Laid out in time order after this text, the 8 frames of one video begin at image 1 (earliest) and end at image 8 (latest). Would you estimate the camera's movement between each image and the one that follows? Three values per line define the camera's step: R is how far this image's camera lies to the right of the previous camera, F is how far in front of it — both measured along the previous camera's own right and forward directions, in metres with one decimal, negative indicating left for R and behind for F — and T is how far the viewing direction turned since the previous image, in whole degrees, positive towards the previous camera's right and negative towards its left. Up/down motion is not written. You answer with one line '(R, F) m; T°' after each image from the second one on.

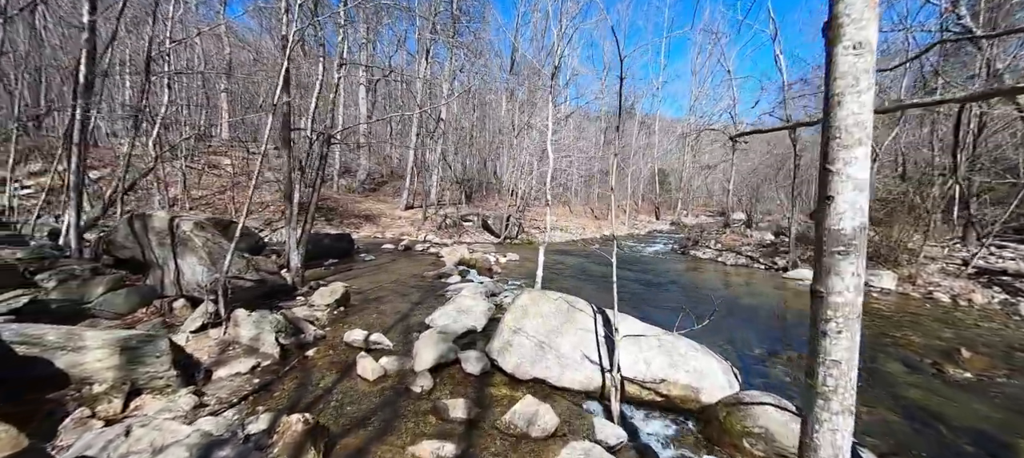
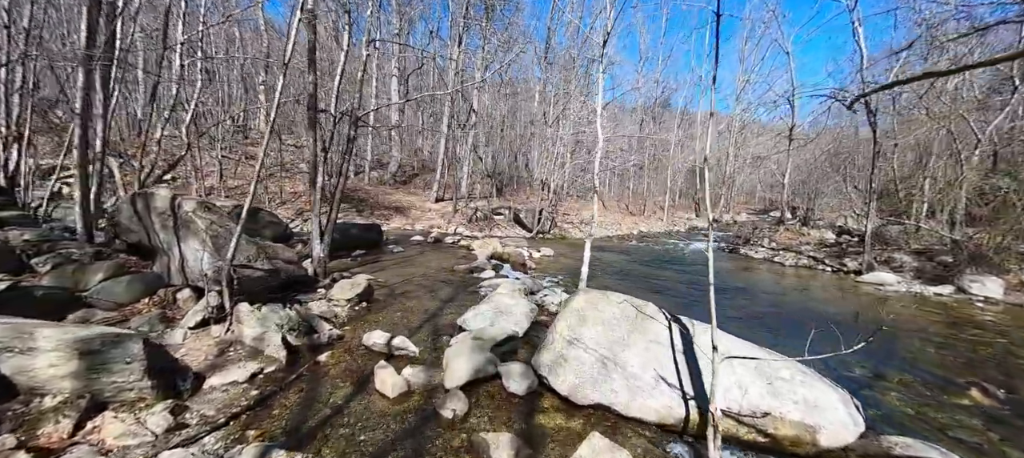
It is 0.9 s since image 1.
(-0.2, +0.8) m; -4°
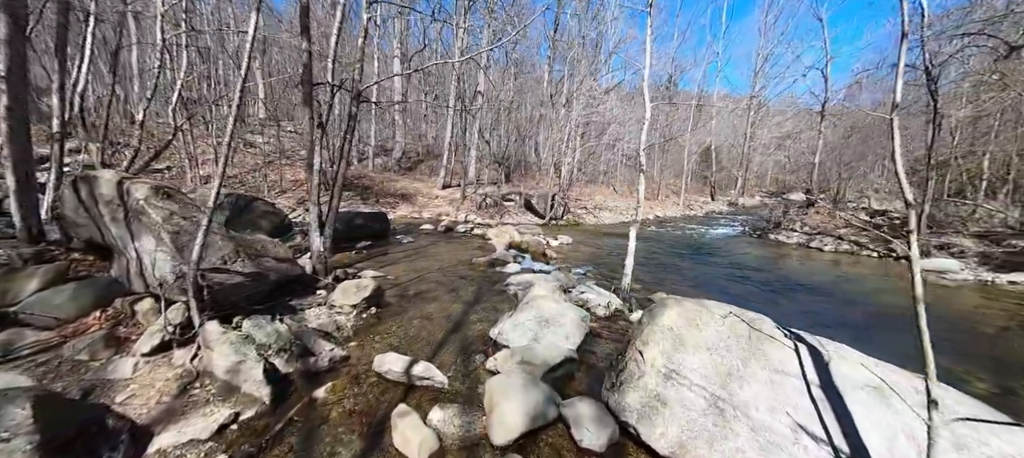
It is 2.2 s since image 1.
(-0.4, +1.0) m; -1°
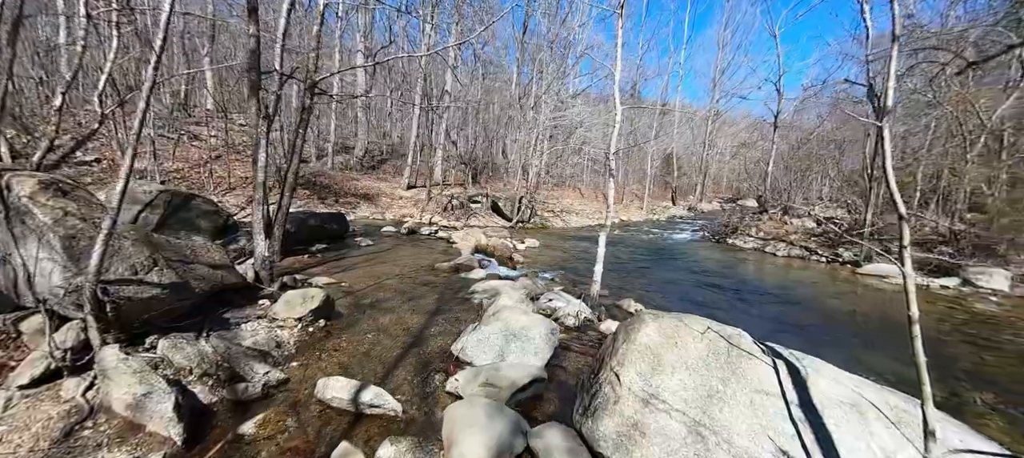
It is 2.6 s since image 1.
(0.0, +0.3) m; +5°
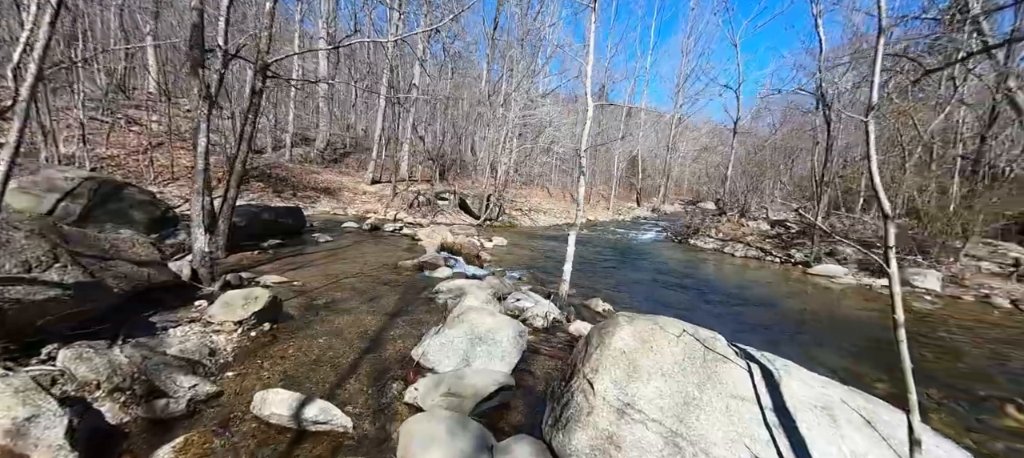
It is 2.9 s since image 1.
(0.0, +0.2) m; +5°
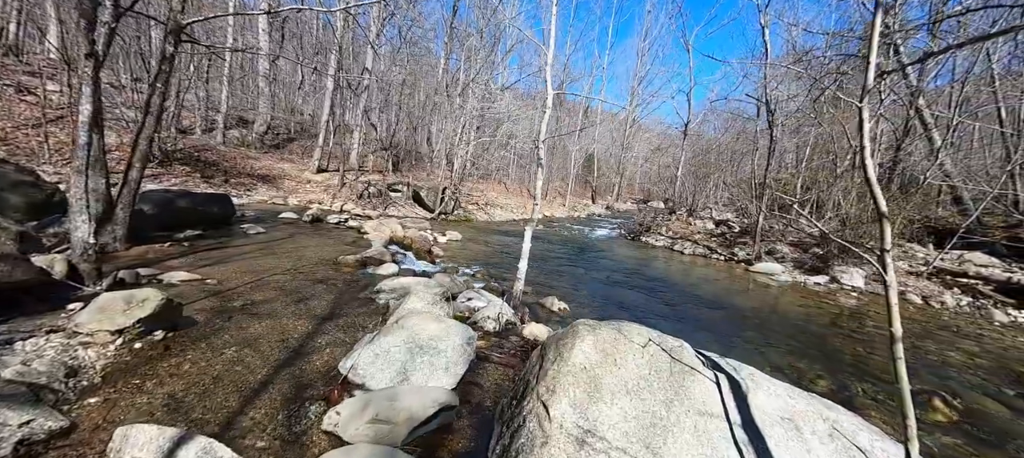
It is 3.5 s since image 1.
(+0.1, +0.4) m; +6°
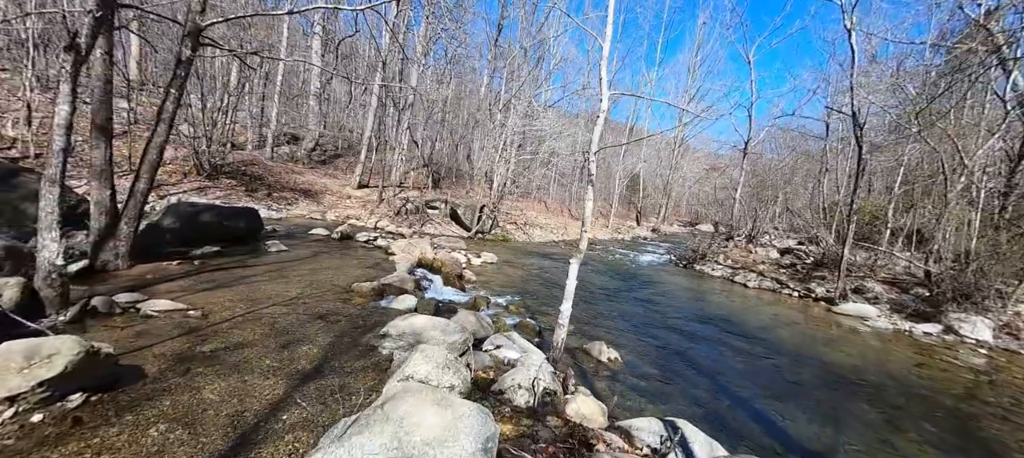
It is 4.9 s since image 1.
(0.0, +1.0) m; -6°
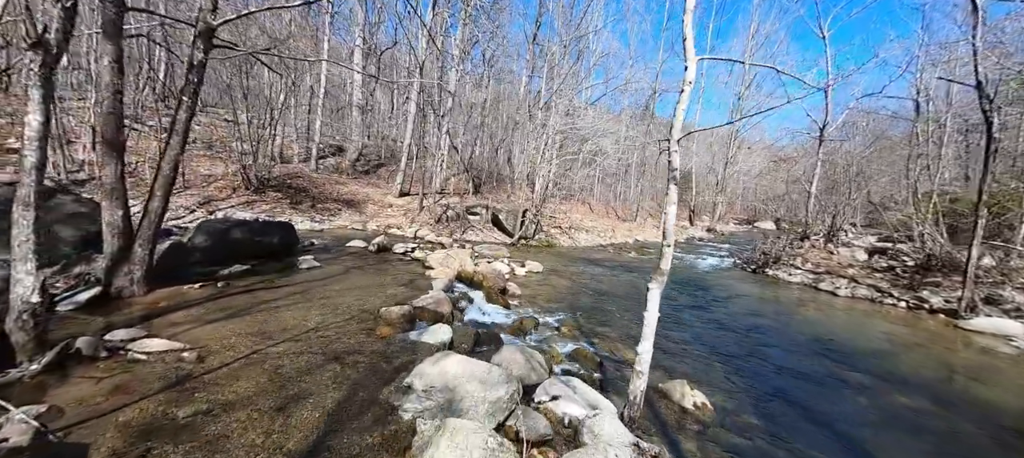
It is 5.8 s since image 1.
(-0.1, +0.9) m; -6°
